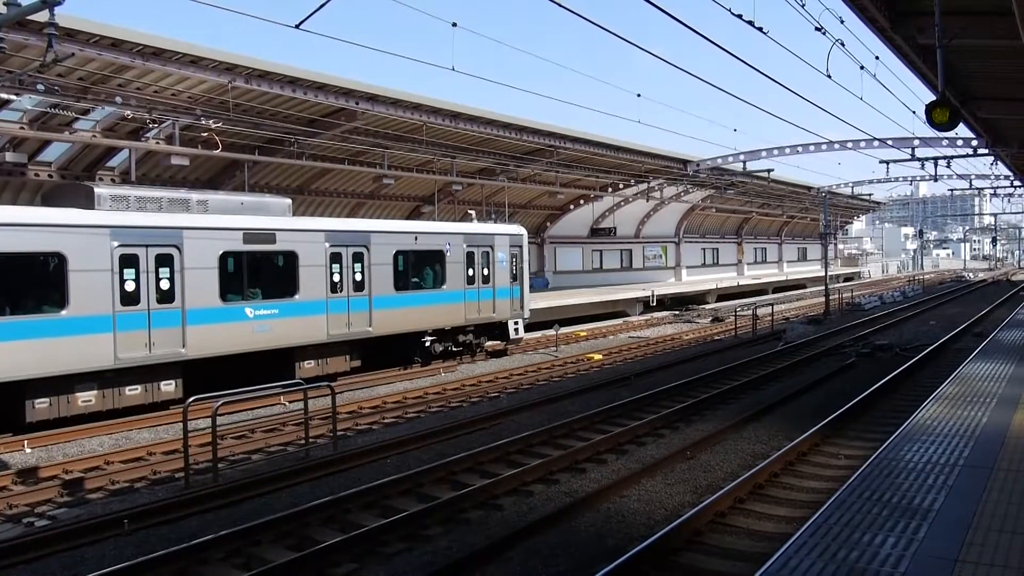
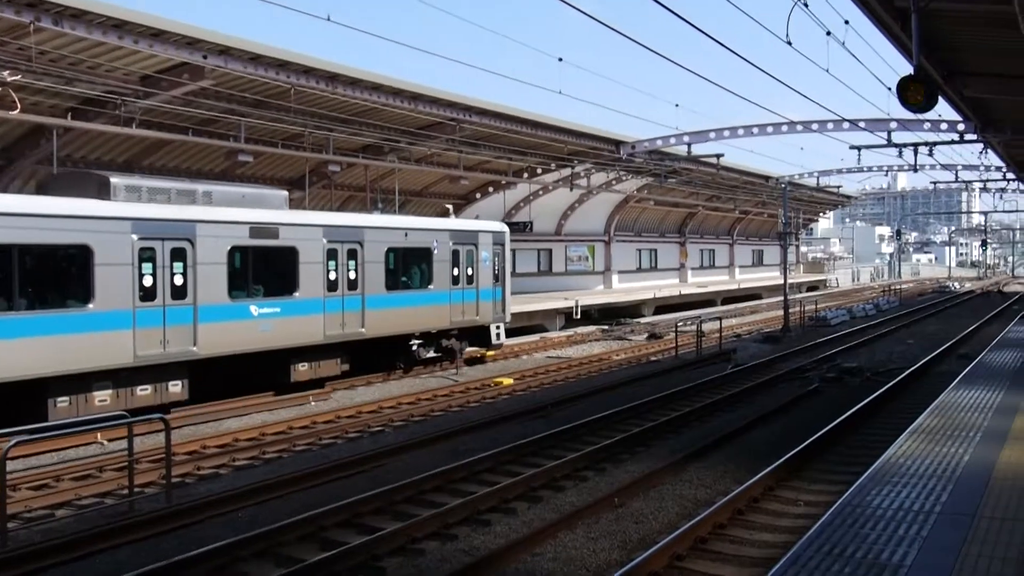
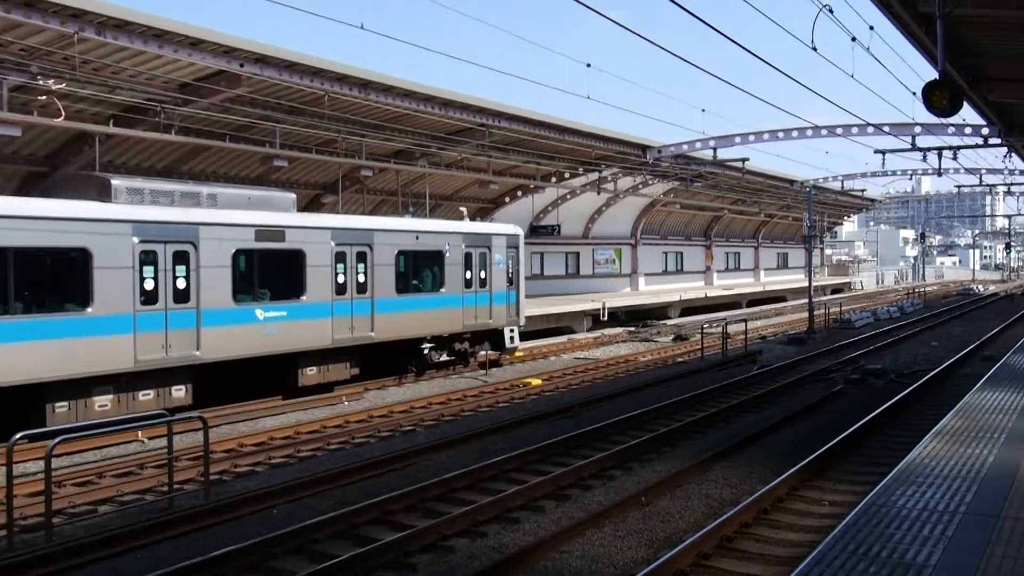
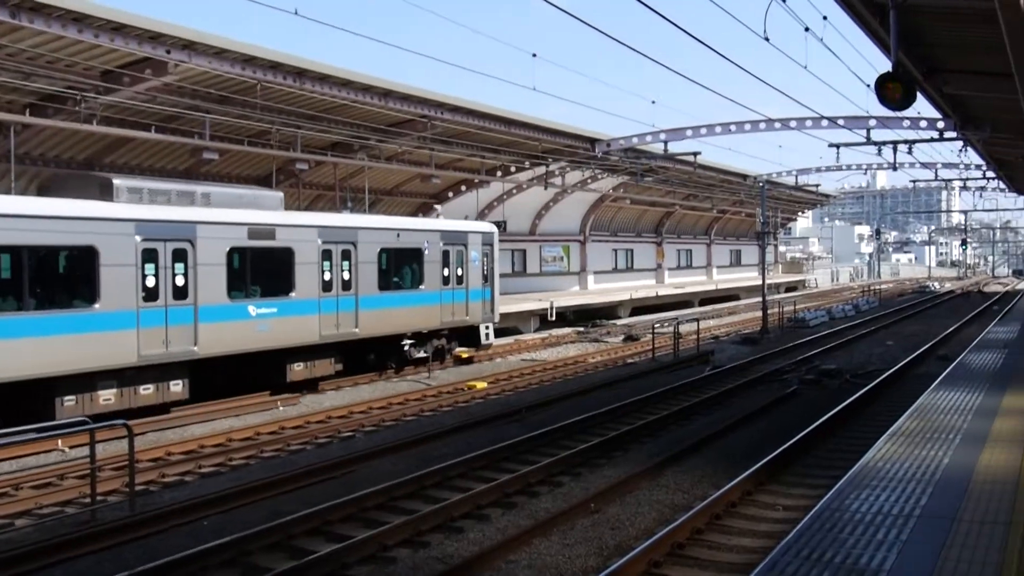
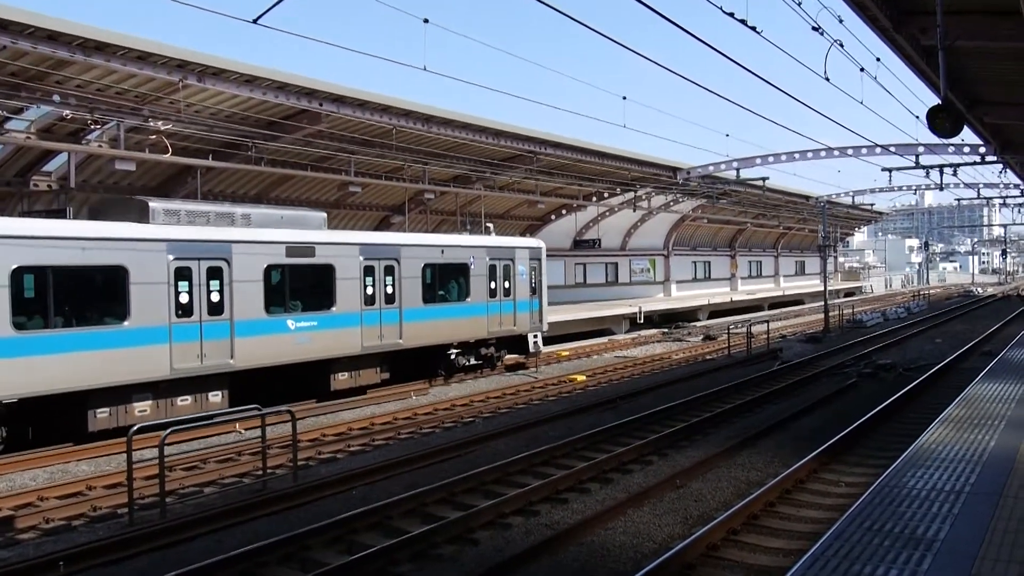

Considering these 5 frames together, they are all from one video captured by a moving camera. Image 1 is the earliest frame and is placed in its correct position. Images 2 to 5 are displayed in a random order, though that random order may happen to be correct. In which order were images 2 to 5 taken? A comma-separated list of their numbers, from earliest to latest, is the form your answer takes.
5, 3, 2, 4
